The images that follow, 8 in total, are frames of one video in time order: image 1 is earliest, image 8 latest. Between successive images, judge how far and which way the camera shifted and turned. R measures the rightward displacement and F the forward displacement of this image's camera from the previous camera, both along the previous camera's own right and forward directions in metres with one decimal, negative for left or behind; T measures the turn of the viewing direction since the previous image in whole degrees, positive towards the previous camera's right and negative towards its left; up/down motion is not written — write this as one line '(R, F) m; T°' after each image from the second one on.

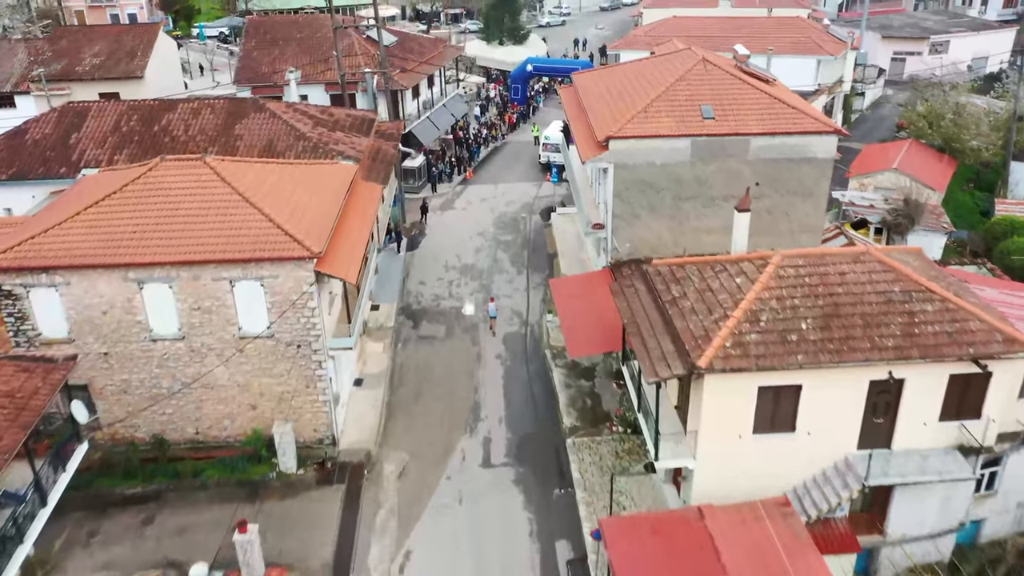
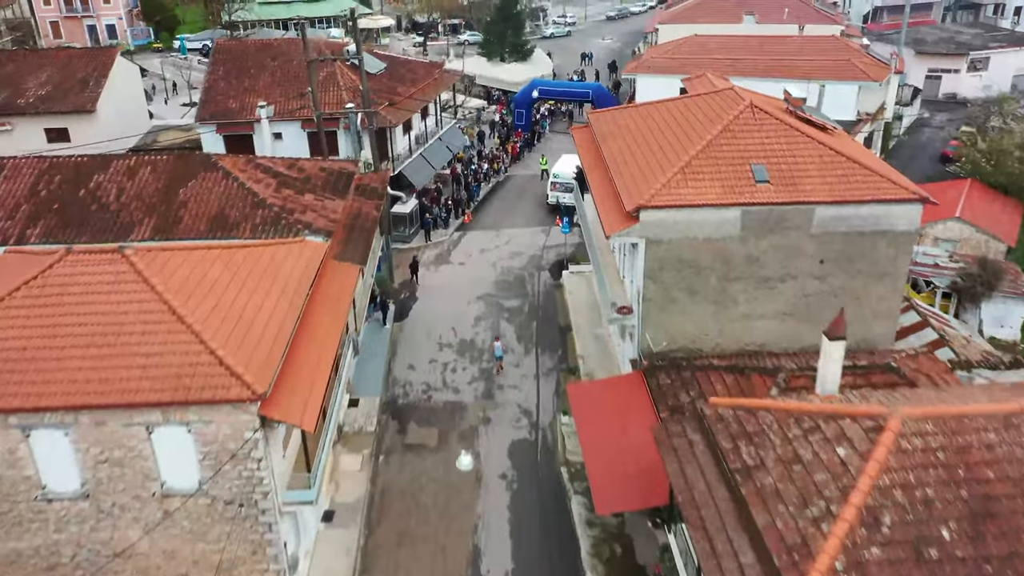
(-0.2, +4.7) m; 0°
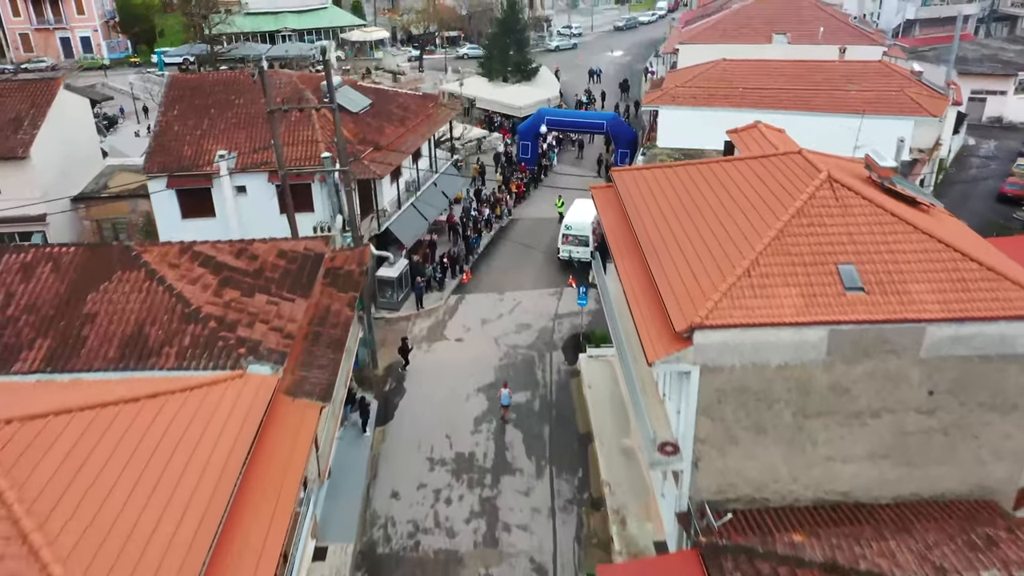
(-0.2, +4.9) m; 0°
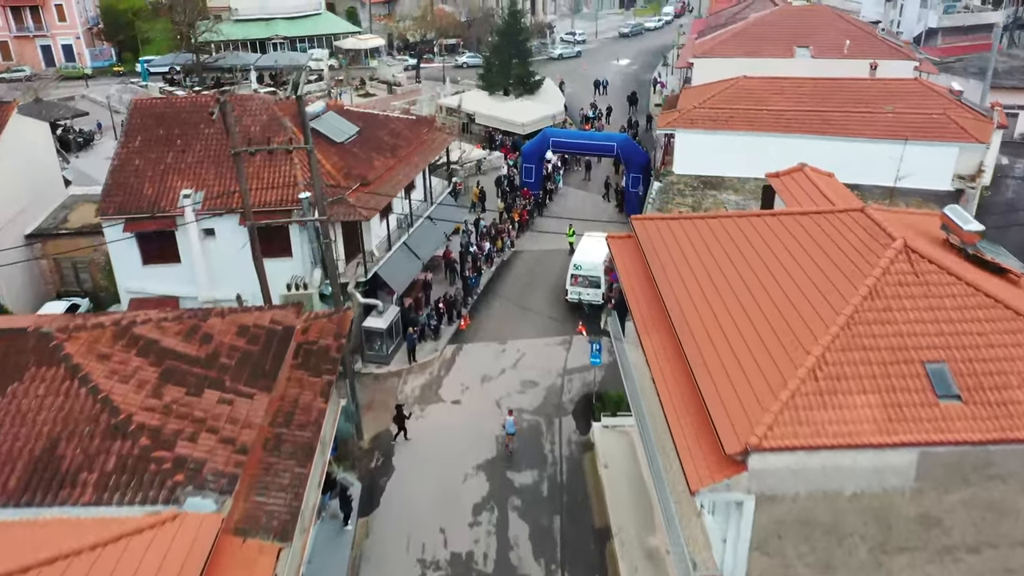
(-0.1, +3.1) m; 0°
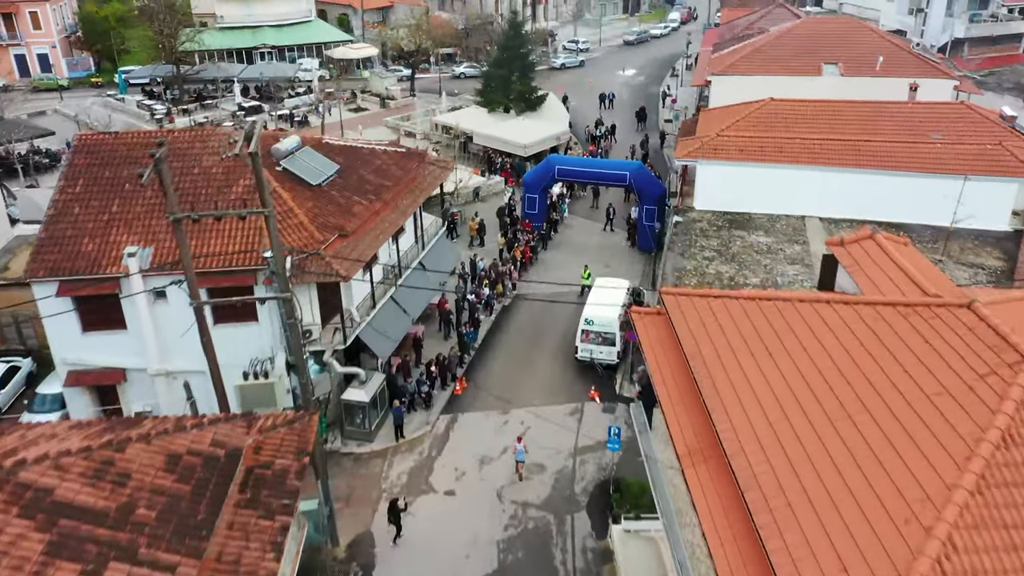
(-0.1, +3.5) m; 0°
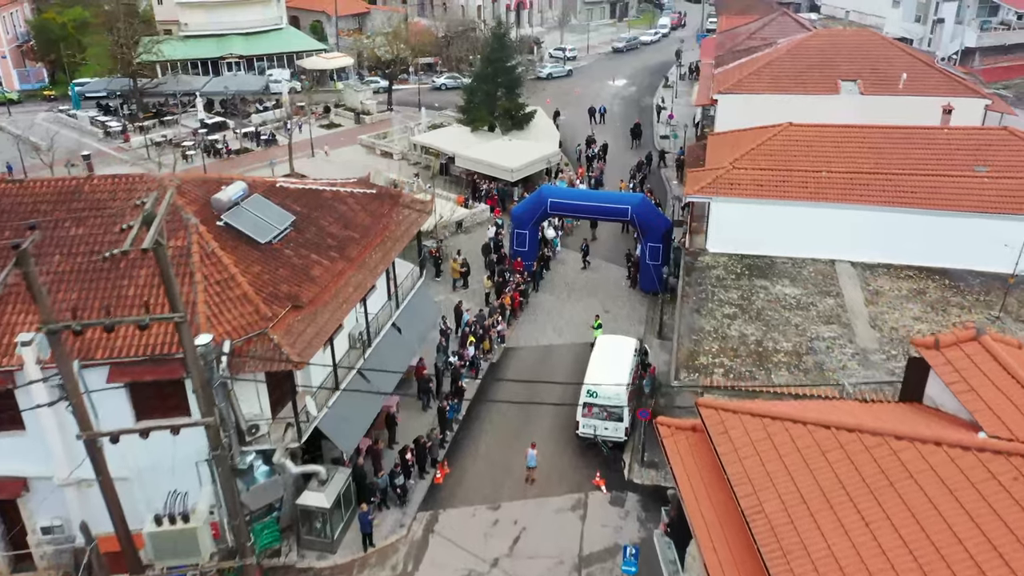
(-0.1, +3.7) m; +1°
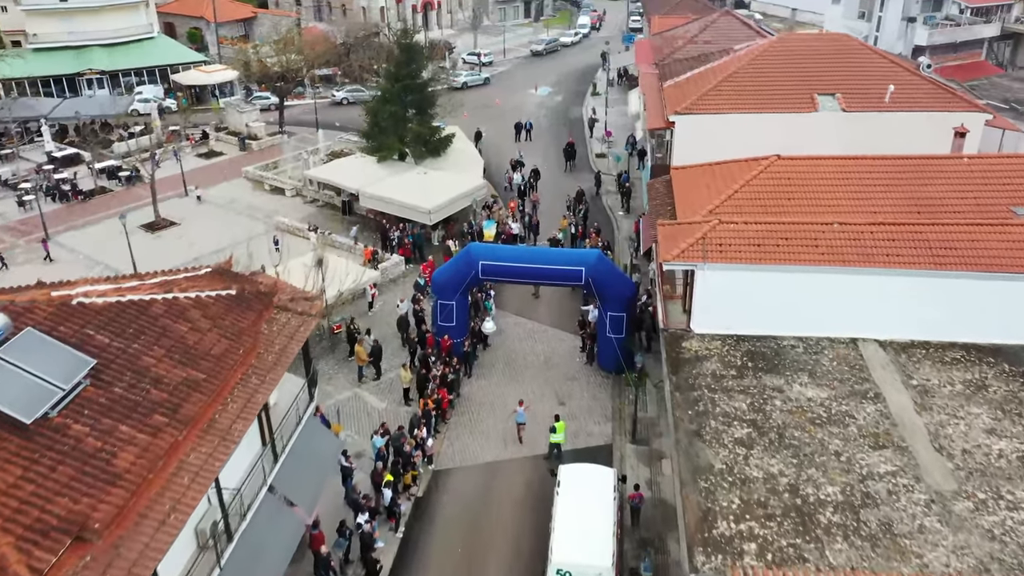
(-0.1, +6.7) m; +5°
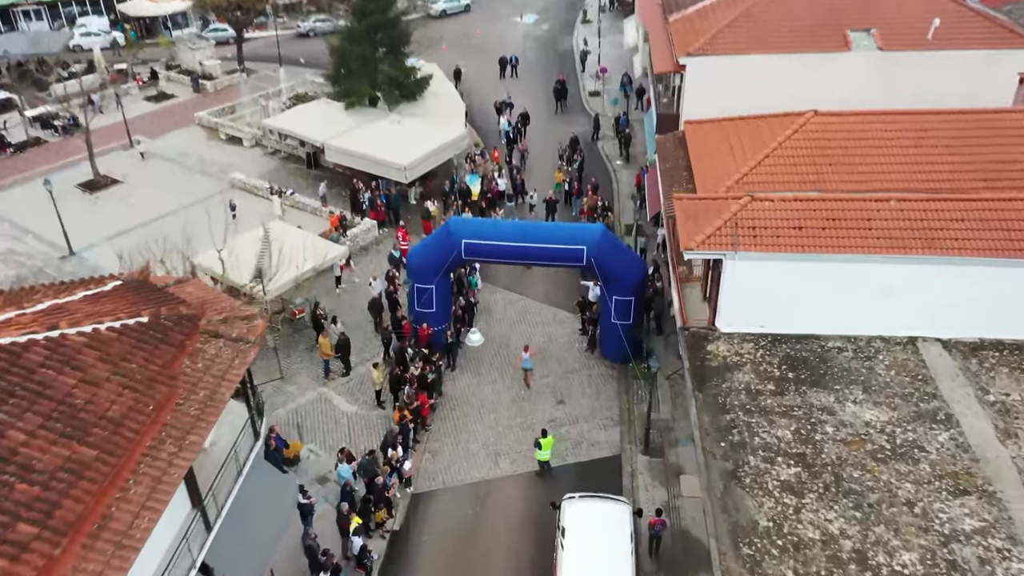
(-0.1, +3.5) m; +1°
